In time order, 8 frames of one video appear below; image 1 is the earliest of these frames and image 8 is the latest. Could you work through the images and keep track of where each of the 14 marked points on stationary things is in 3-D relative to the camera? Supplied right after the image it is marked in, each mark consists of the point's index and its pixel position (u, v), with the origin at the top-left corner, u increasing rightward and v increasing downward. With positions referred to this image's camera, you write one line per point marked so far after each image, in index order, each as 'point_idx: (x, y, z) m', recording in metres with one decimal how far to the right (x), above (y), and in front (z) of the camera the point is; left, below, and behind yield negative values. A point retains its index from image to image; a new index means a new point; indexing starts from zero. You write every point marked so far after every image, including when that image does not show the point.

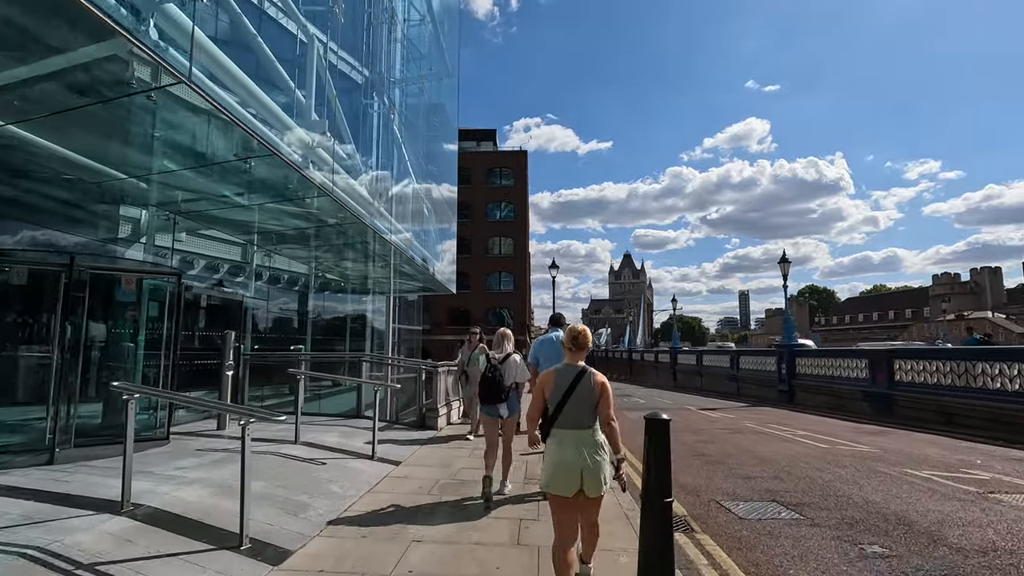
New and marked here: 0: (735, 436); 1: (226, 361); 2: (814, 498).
0: (+4.7, -3.1, +11.3) m
1: (-4.4, -1.1, +8.3) m
2: (+3.3, -2.3, +5.9) m
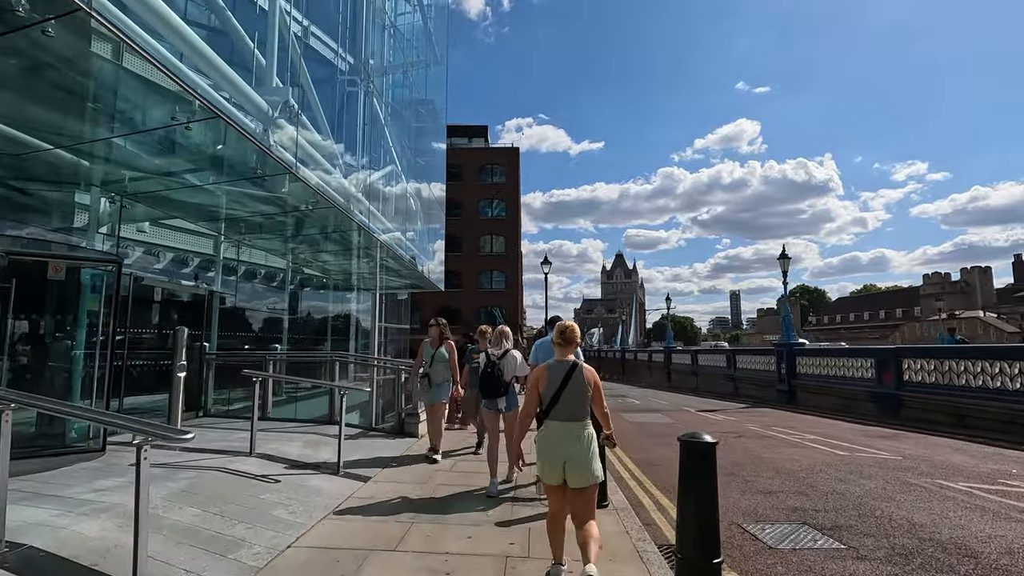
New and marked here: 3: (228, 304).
0: (+4.5, -3.0, +10.5) m
1: (-4.6, -1.0, +7.4) m
2: (+3.2, -2.2, +5.1) m
3: (-7.2, -0.4, +13.6) m
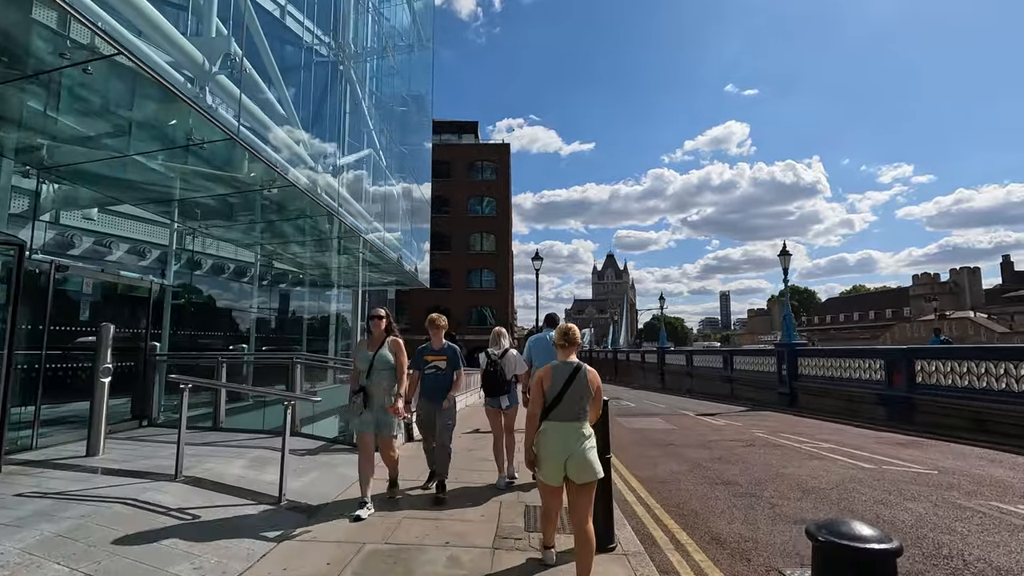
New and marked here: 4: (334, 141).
0: (+4.2, -2.9, +9.5) m
1: (-4.8, -0.9, +6.2) m
2: (+3.0, -2.1, +4.1) m
3: (-7.5, -0.3, +12.4) m
4: (-5.0, +4.1, +15.0) m
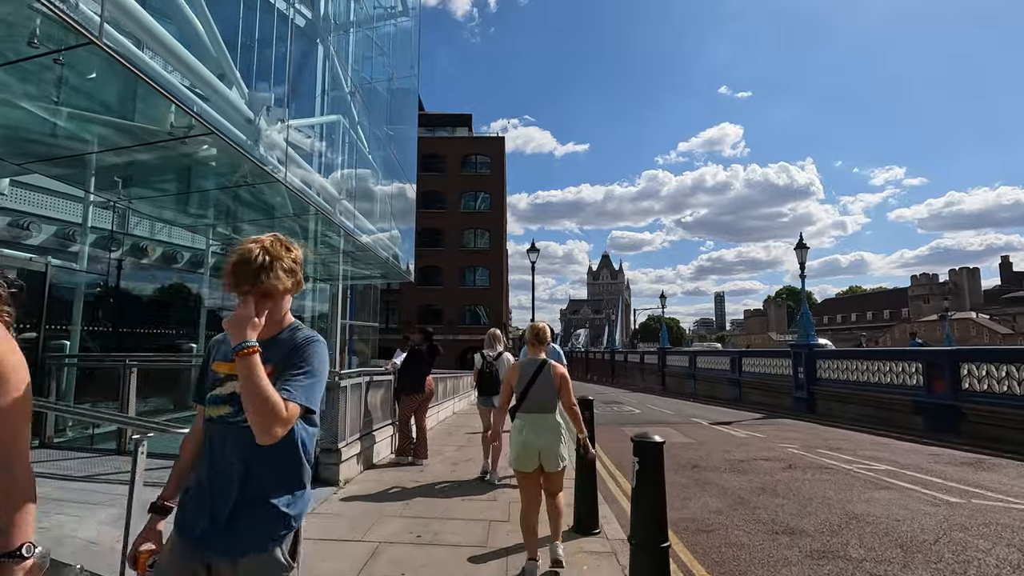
0: (+4.1, -2.7, +7.8) m
1: (-4.9, -0.7, +4.5) m
2: (+3.0, -1.9, +2.3) m
3: (-7.7, -0.1, +10.6) m
4: (-5.1, +4.3, +13.2) m
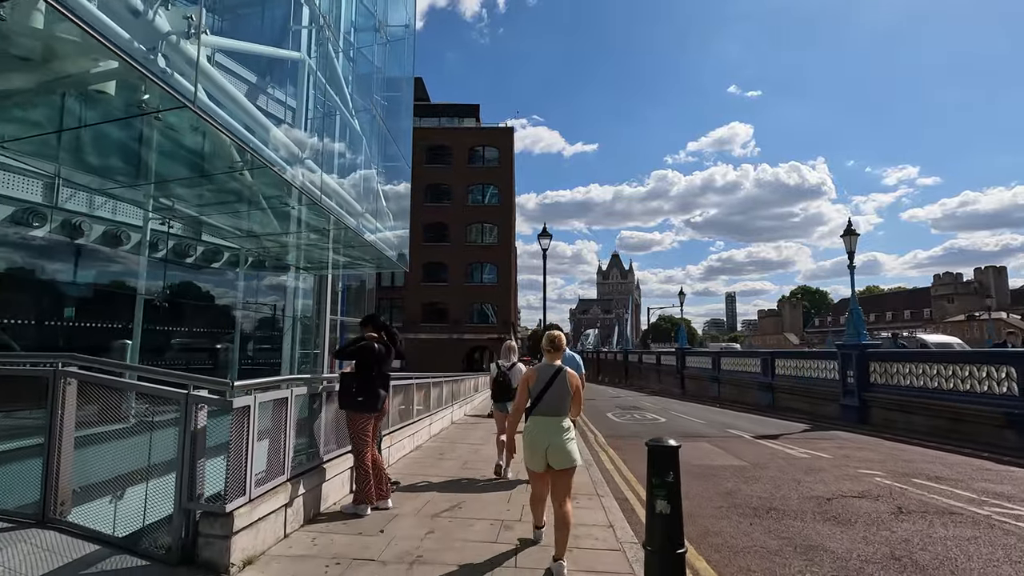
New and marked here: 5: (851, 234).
0: (+4.2, -2.4, +5.6) m
1: (-4.8, -0.4, +2.4) m
2: (+3.0, -1.6, +0.1) m
3: (-7.5, +0.2, +8.5) m
4: (-4.9, +4.6, +11.1) m
5: (+10.6, +1.7, +16.8) m
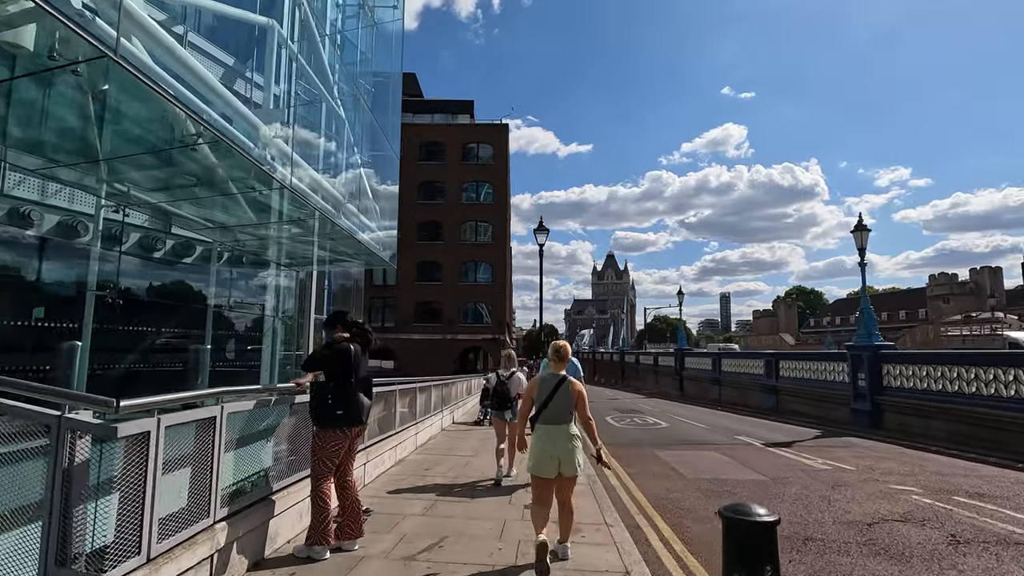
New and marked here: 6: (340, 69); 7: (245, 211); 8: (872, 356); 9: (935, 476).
0: (+4.1, -2.4, +4.8) m
1: (-4.9, -0.3, +1.4) m
2: (+3.0, -1.5, -0.7) m
3: (-7.6, +0.3, +7.6) m
4: (-5.1, +4.6, +10.2) m
5: (+10.4, +1.7, +16.0) m
6: (-5.0, +6.3, +15.4) m
7: (-5.7, +1.6, +11.4) m
8: (+10.3, -2.0, +15.4) m
9: (+6.6, -2.9, +8.4) m
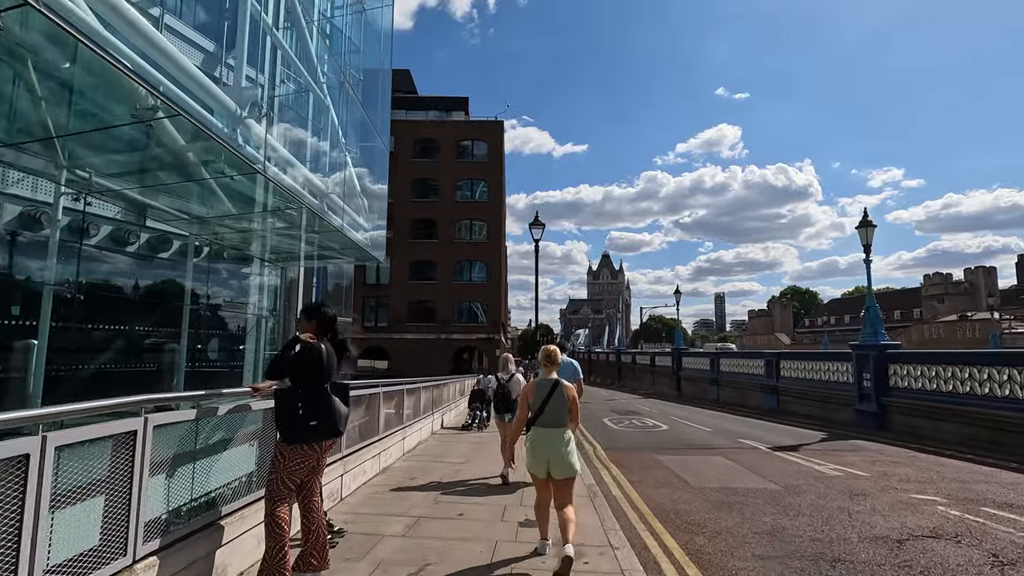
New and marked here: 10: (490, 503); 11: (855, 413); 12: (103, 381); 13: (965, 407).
0: (+4.1, -2.3, +4.2) m
1: (-4.9, -0.3, +0.8) m
2: (+2.9, -1.5, -1.3) m
3: (-7.7, +0.4, +6.9) m
4: (-5.2, +4.7, +9.5) m
5: (+10.3, +1.8, +15.6) m
6: (-5.1, +6.4, +14.8) m
7: (-5.8, +1.7, +10.7) m
8: (+10.1, -1.9, +14.9) m
9: (+6.5, -2.8, +7.9) m
10: (-0.2, -2.3, +5.6) m
11: (+9.9, -3.6, +15.6) m
12: (-7.6, -1.7, +9.9) m
13: (+10.2, -2.7, +12.1) m
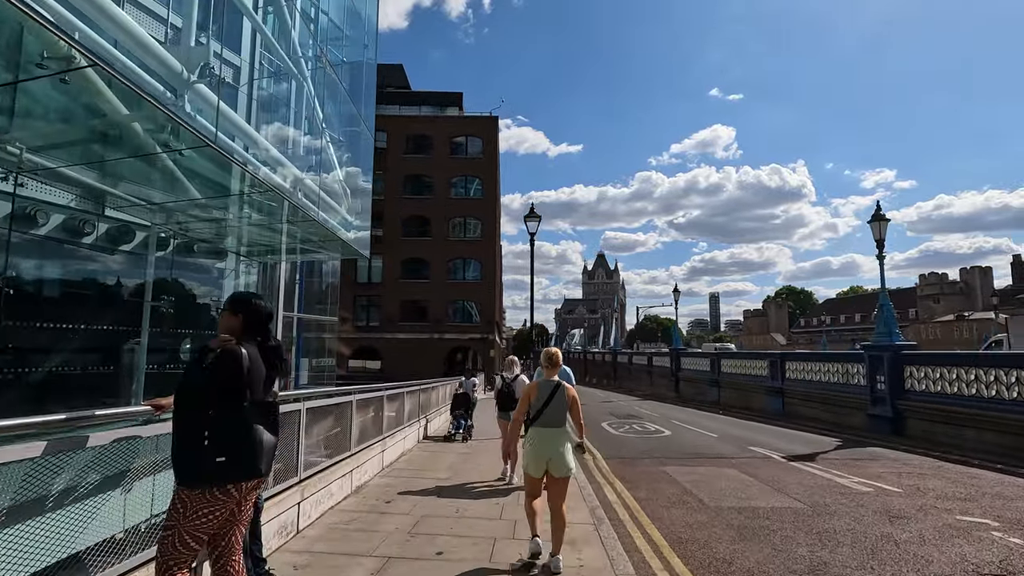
0: (+4.0, -2.2, +3.4) m
1: (-4.9, -0.2, -0.1) m
2: (+2.9, -1.4, -2.1) m
3: (-7.8, +0.5, +6.0) m
4: (-5.3, +4.8, +8.6) m
5: (+10.1, +1.8, +14.7) m
6: (-5.3, +6.5, +13.8) m
7: (-5.9, +1.8, +9.8) m
8: (+10.0, -1.8, +14.1) m
9: (+6.4, -2.8, +7.0) m
10: (-0.3, -2.2, +4.7) m
11: (+9.7, -3.5, +14.7) m
12: (-7.7, -1.6, +8.9) m
13: (+10.1, -2.6, +11.3) m
